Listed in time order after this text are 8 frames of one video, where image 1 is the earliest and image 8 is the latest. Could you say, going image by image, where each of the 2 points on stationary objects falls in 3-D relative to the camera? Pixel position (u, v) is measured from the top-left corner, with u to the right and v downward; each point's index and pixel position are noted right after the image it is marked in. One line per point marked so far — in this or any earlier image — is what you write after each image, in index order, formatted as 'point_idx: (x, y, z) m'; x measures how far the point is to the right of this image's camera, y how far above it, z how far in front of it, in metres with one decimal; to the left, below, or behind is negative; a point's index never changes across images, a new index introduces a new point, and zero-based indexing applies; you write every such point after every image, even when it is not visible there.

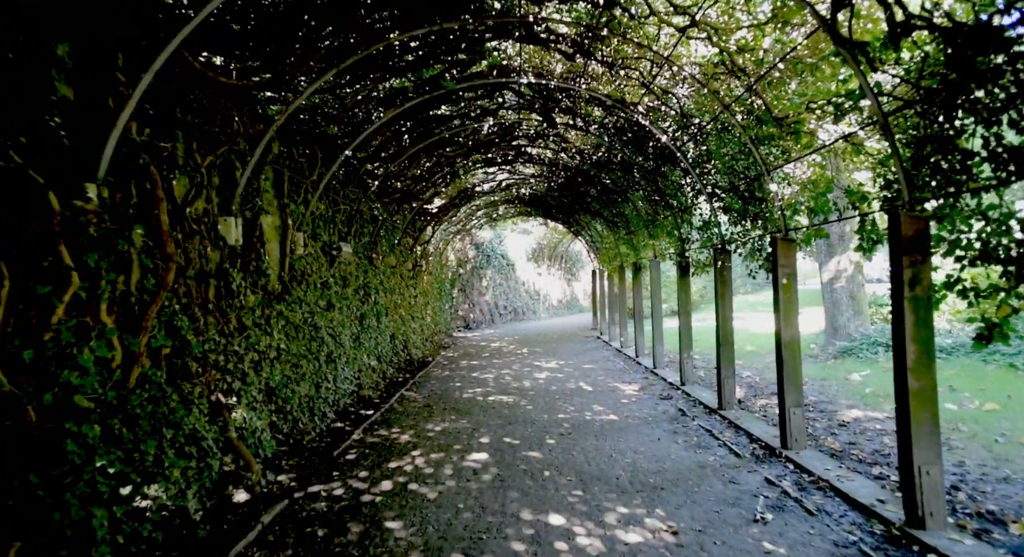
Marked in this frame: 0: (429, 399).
0: (-1.0, -1.4, +5.6) m
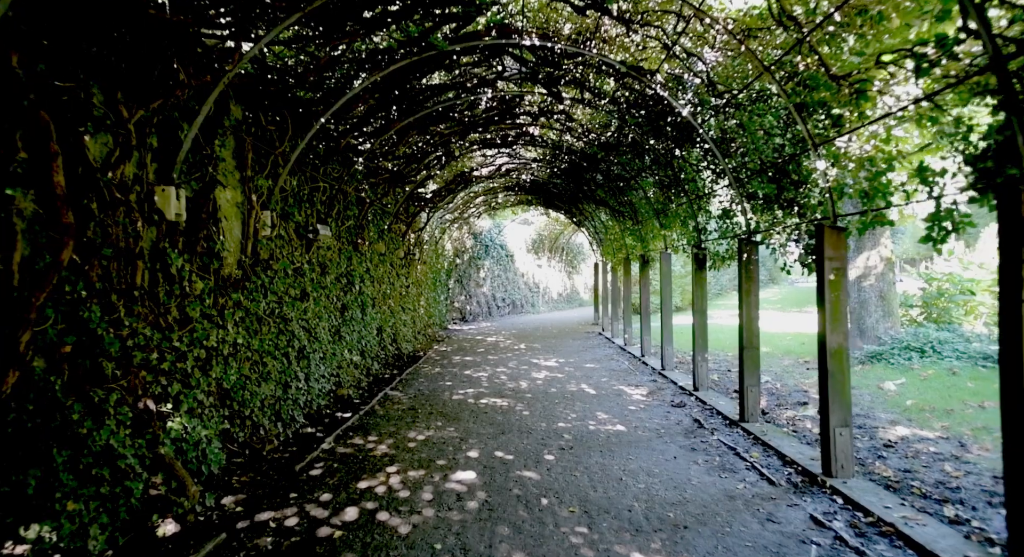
0: (-1.0, -1.3, +5.0) m
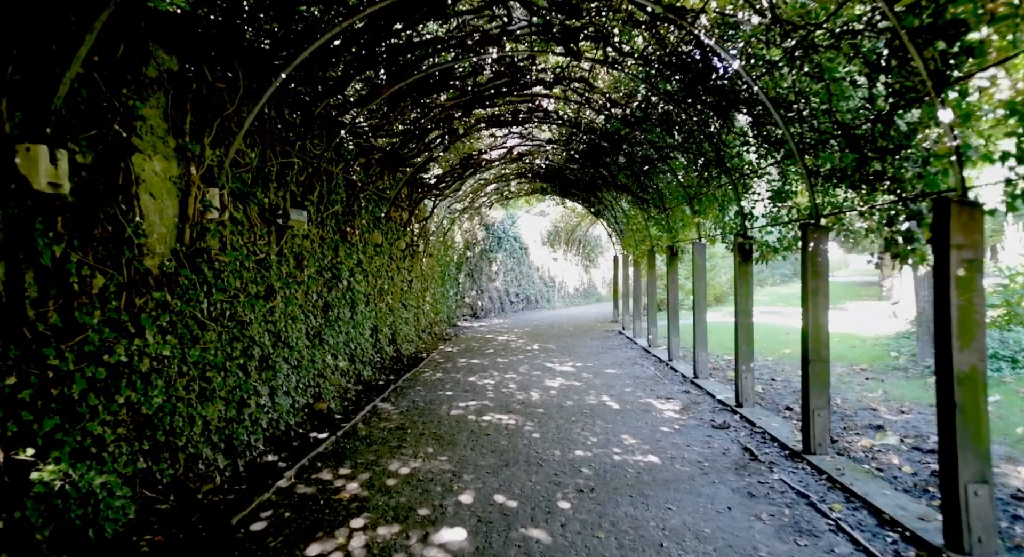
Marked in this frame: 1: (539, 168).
0: (-0.9, -1.2, +4.3) m
1: (+0.5, +2.2, +9.7) m
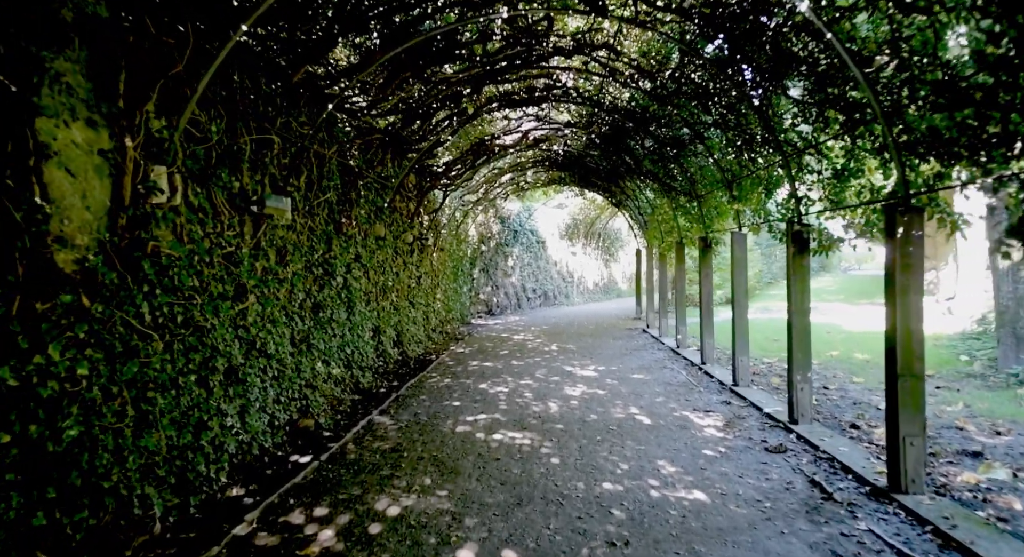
0: (-0.8, -1.2, +3.7) m
1: (+0.8, +2.3, +9.0) m
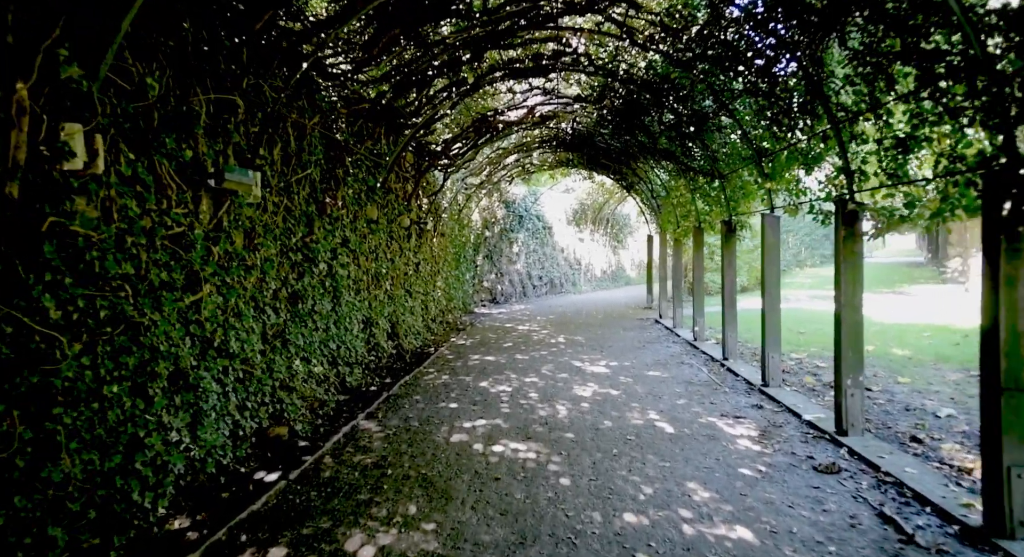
0: (-0.8, -1.1, +3.3) m
1: (+0.9, +2.5, +8.4) m
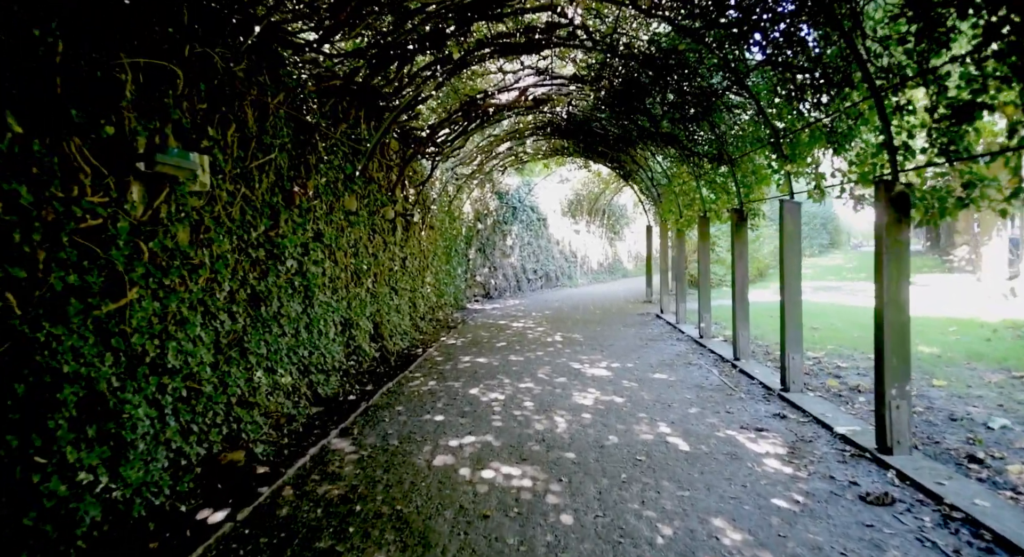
0: (-0.8, -1.1, +2.8) m
1: (+0.8, +2.6, +7.9) m
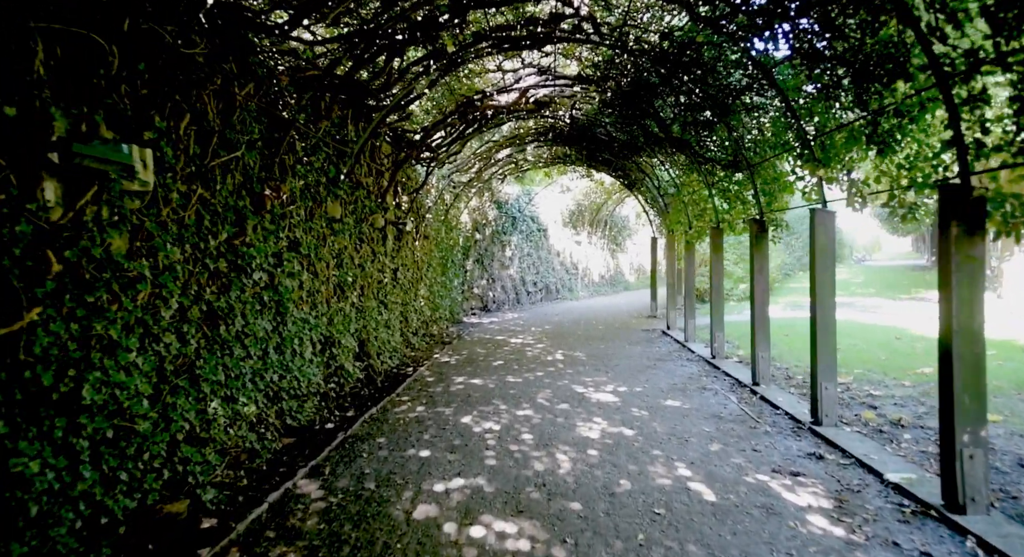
0: (-0.9, -1.2, +2.4) m
1: (+0.8, +2.4, +7.6) m
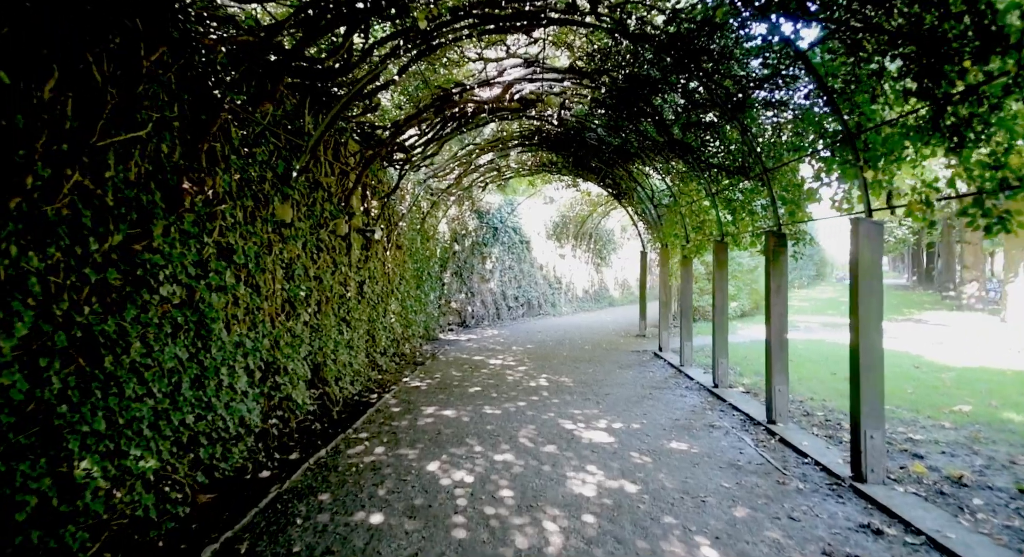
0: (-1.0, -1.2, +1.6) m
1: (+0.5, +2.1, +7.0) m
